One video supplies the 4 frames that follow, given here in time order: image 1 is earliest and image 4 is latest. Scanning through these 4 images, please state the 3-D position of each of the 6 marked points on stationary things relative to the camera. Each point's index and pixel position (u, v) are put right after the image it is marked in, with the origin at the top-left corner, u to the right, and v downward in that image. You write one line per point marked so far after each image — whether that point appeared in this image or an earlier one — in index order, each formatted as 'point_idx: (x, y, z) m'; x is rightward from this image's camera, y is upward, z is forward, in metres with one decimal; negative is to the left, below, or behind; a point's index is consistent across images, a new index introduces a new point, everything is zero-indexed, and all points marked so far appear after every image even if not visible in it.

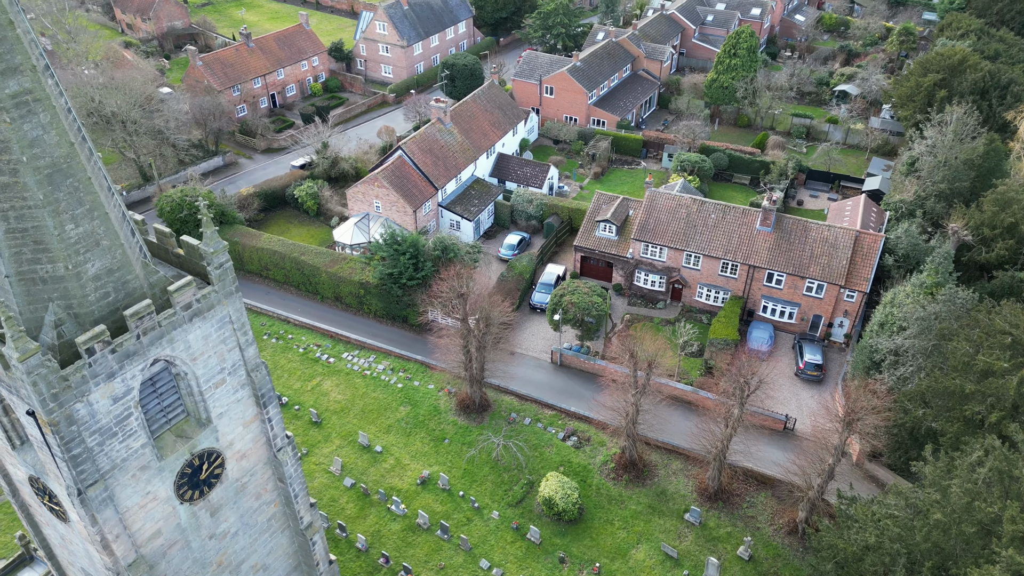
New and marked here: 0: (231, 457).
0: (-7.3, -4.4, +18.5) m
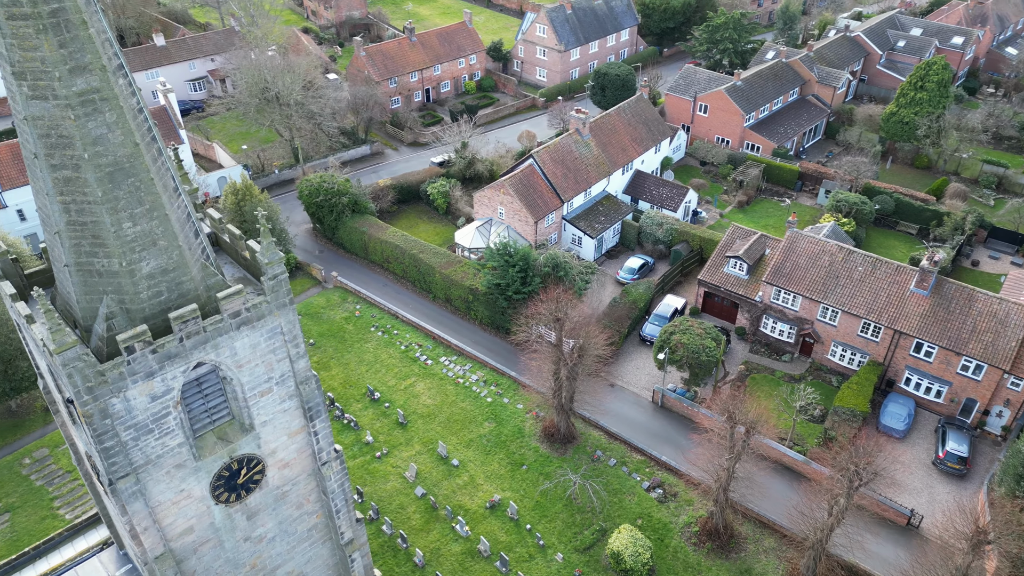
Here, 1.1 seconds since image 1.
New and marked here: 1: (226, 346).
0: (-6.1, -4.5, +18.3) m
1: (-6.3, -1.3, +15.8) m
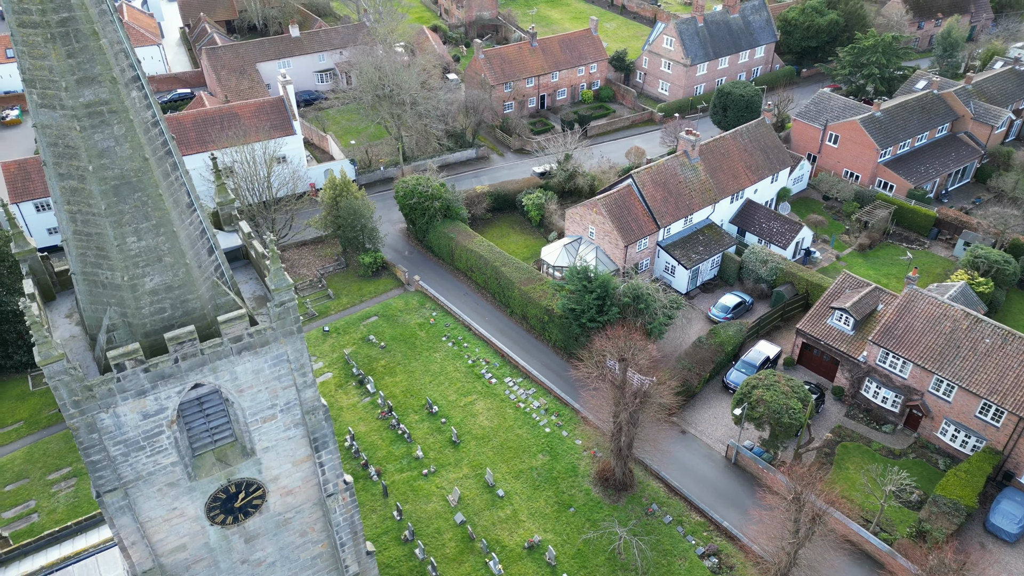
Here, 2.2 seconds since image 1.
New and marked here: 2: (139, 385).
0: (-5.9, -5.0, +17.7) m
1: (-6.1, -1.7, +15.2) m
2: (-7.4, -1.9, +14.2) m
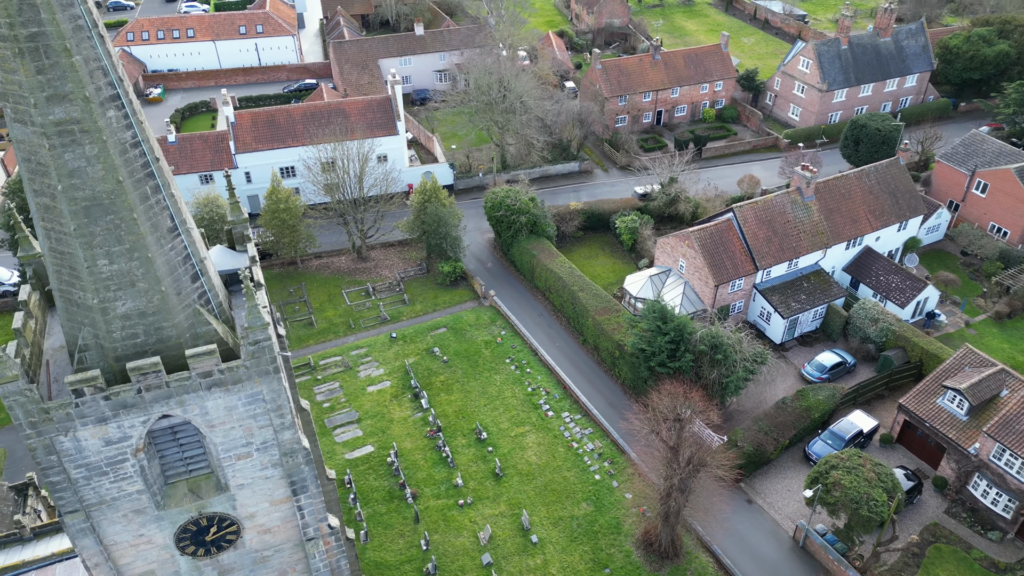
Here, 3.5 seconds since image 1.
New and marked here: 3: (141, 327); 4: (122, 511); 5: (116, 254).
0: (-6.1, -5.6, +16.8) m
1: (-6.4, -2.3, +14.4) m
2: (-7.9, -2.4, +13.7) m
3: (-7.2, -0.8, +14.0) m
4: (-8.3, -4.7, +15.2) m
5: (-7.3, +0.6, +13.2) m
